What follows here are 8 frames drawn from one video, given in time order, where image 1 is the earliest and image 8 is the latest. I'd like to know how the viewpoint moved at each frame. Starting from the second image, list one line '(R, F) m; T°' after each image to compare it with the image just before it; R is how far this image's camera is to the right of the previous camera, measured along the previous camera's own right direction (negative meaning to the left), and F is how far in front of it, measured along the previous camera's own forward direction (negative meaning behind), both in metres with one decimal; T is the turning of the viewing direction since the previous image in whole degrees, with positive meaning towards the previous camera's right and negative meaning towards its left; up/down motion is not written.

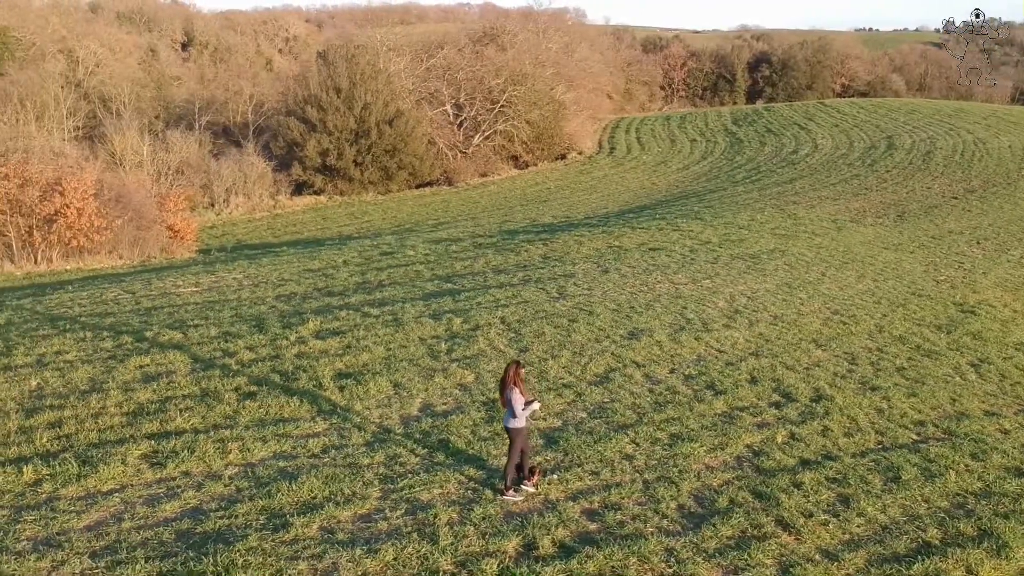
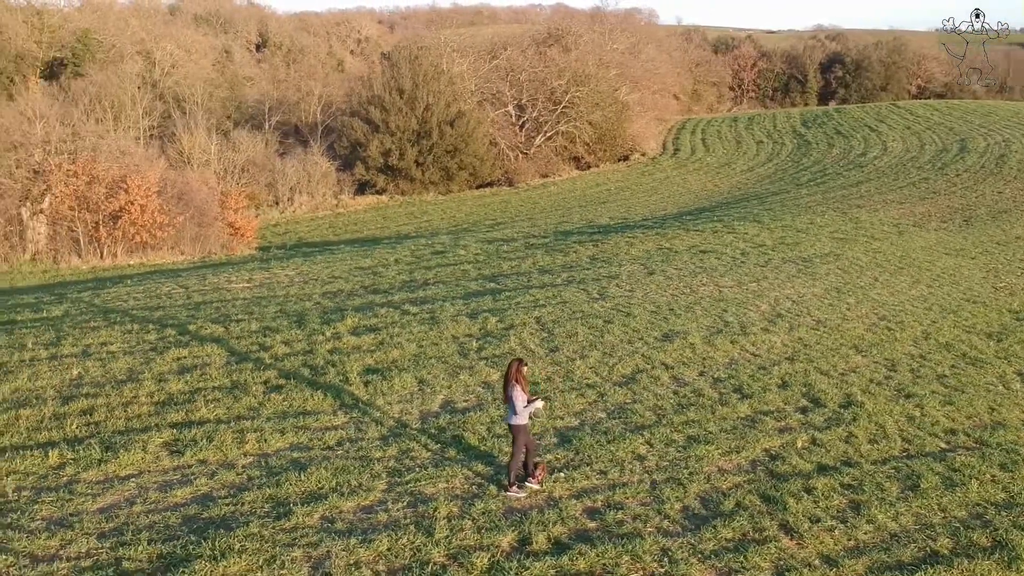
(+0.4, -0.1) m; -4°
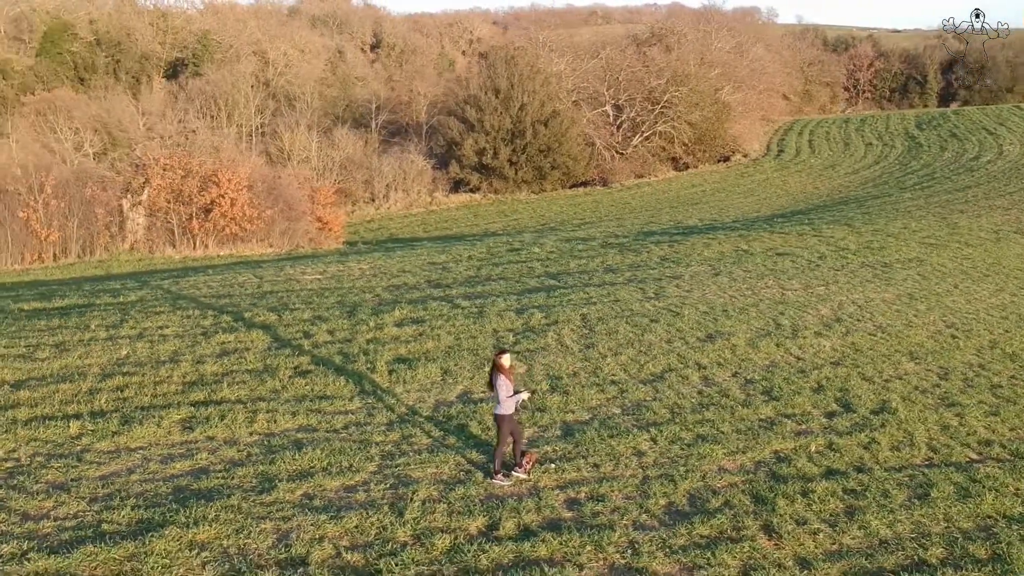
(+0.9, -0.1) m; -6°
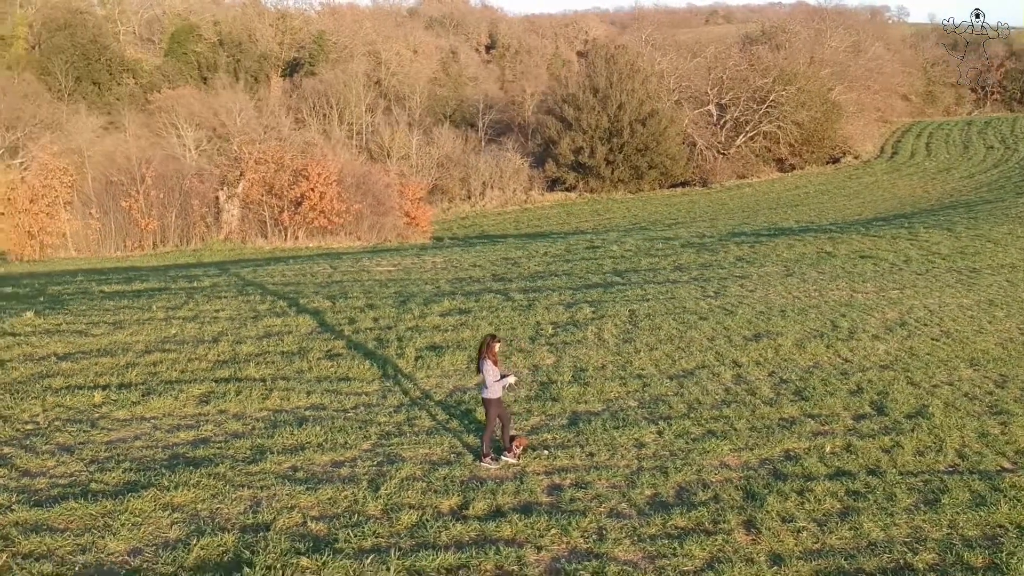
(+0.9, -0.1) m; -7°
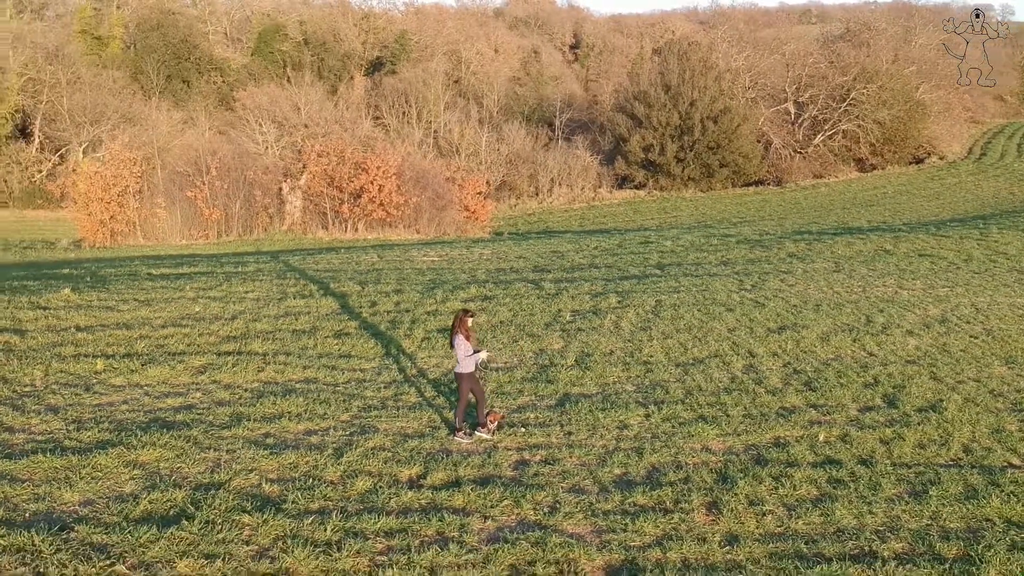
(+0.8, 0.0) m; -5°
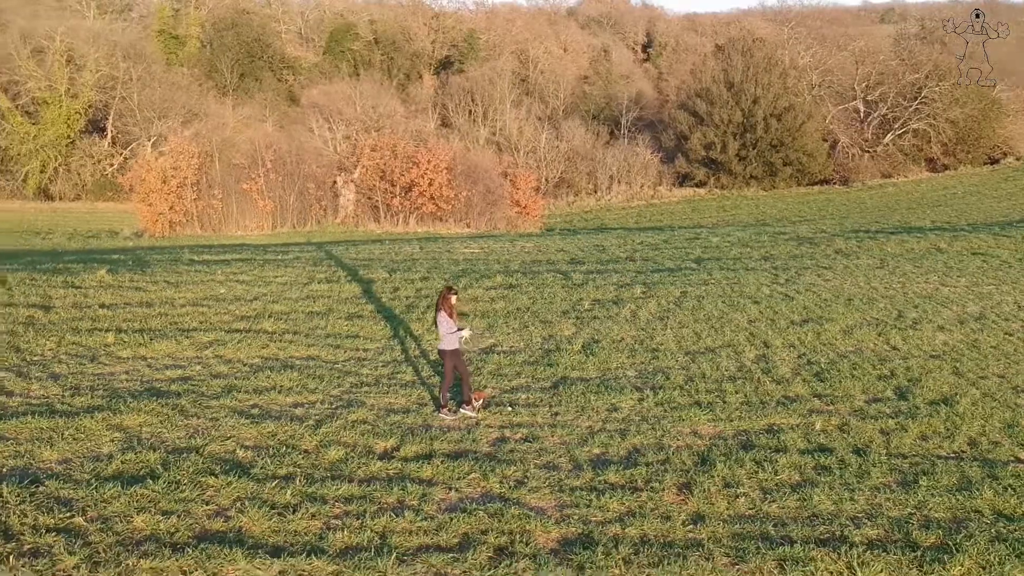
(+0.7, 0.0) m; -4°
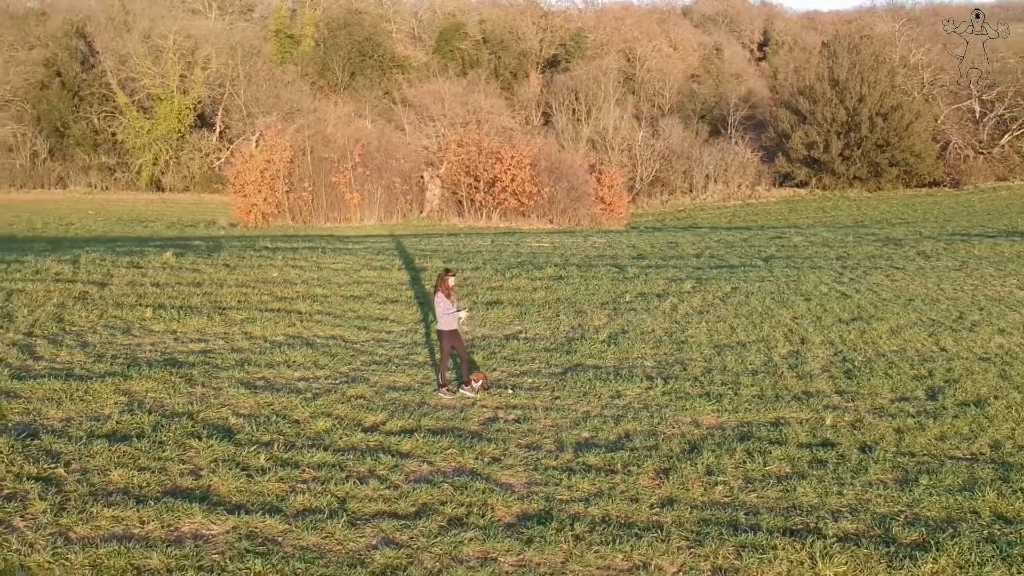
(+0.9, -0.1) m; -6°
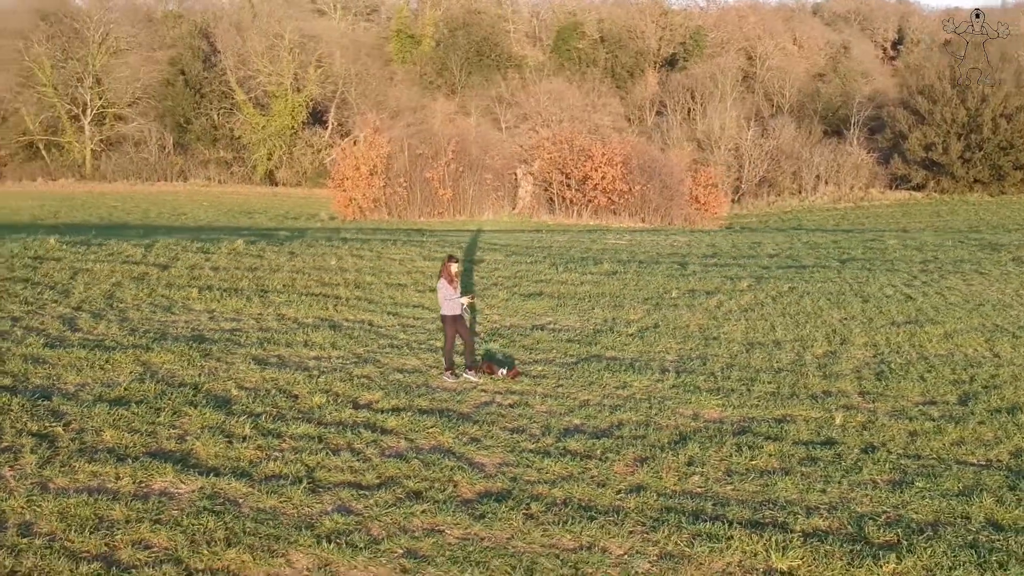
(+0.9, -0.1) m; -7°
